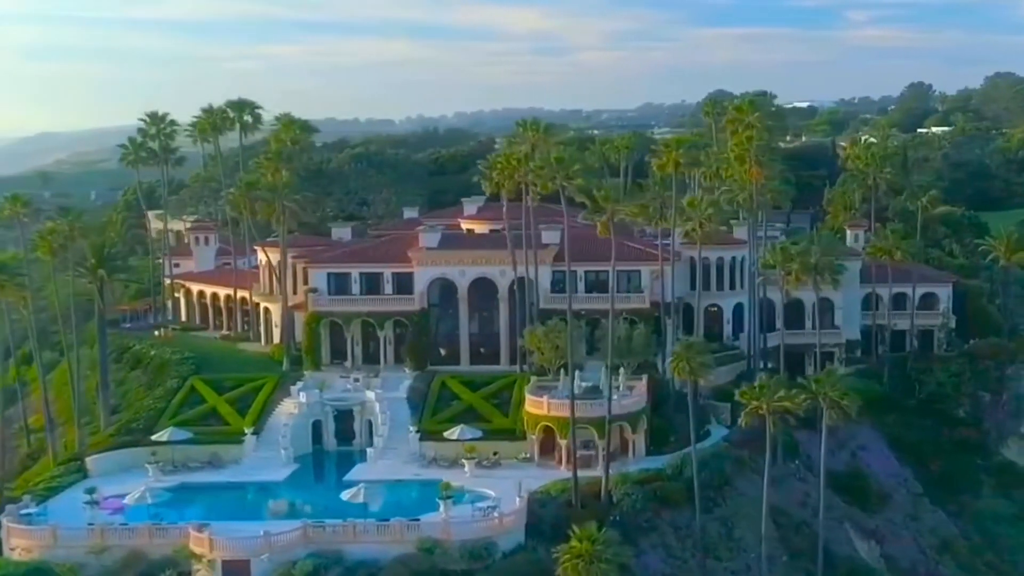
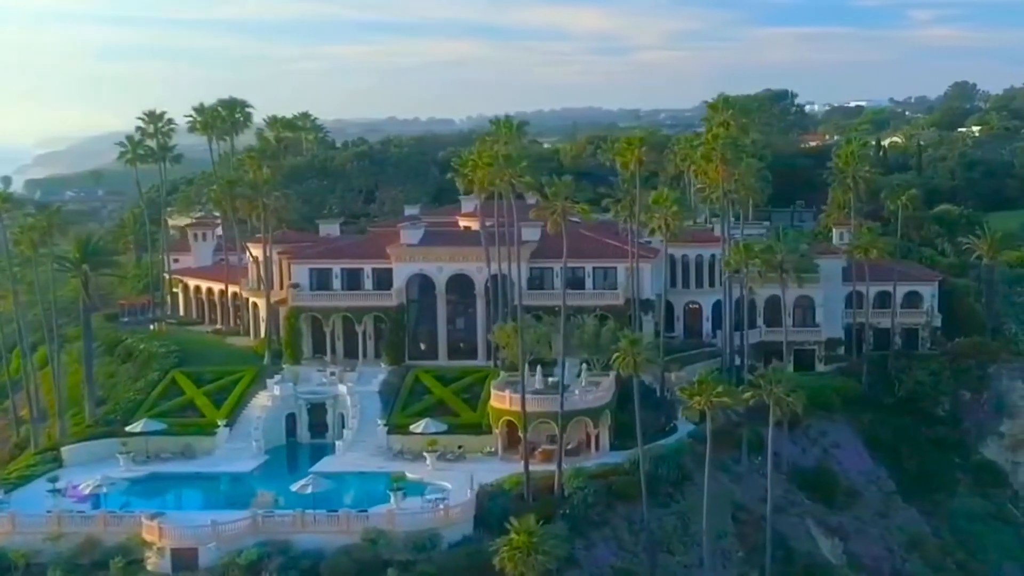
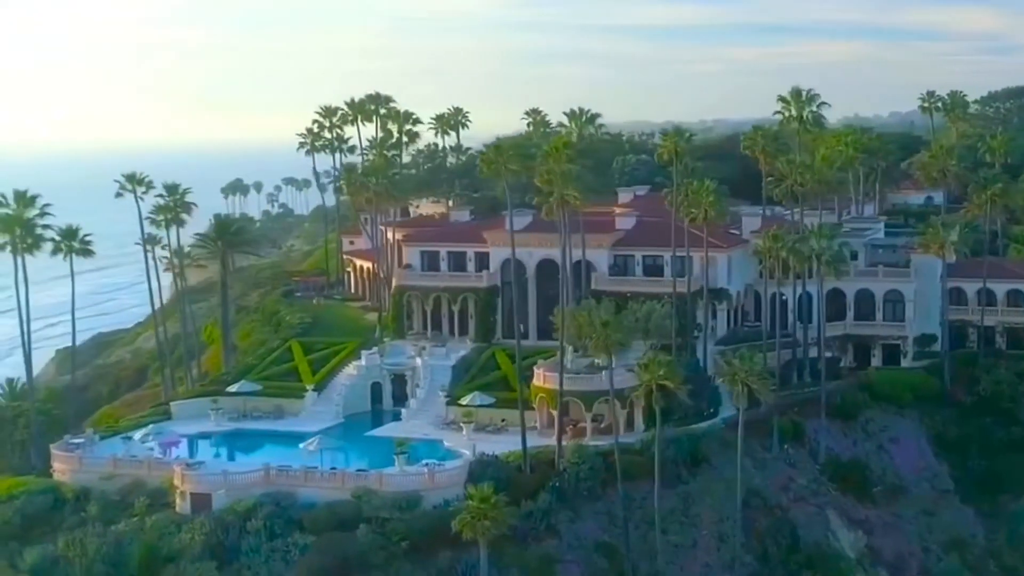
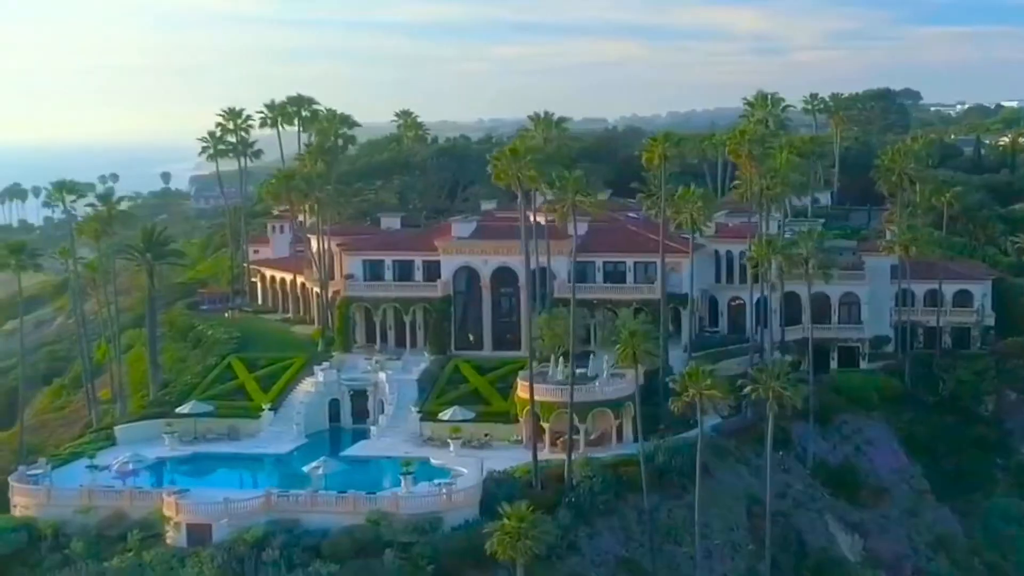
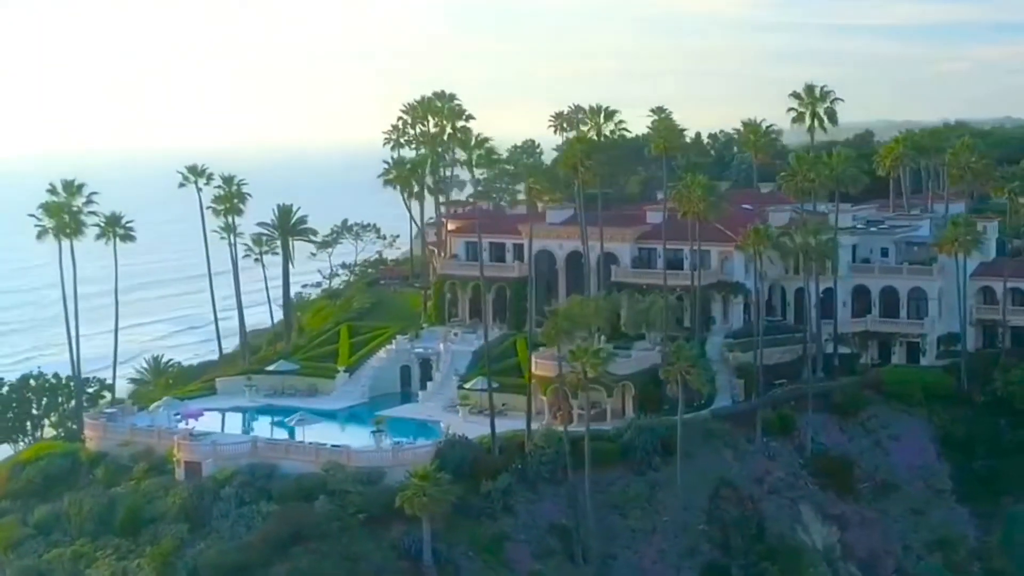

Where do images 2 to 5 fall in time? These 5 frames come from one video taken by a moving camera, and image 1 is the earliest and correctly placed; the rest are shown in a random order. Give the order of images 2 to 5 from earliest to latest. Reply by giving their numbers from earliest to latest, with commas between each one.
2, 4, 3, 5
